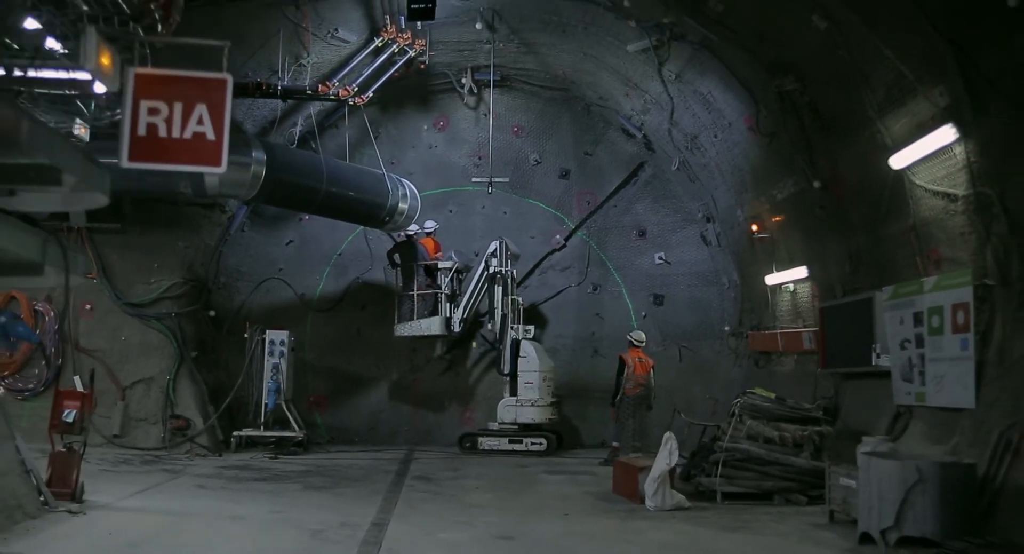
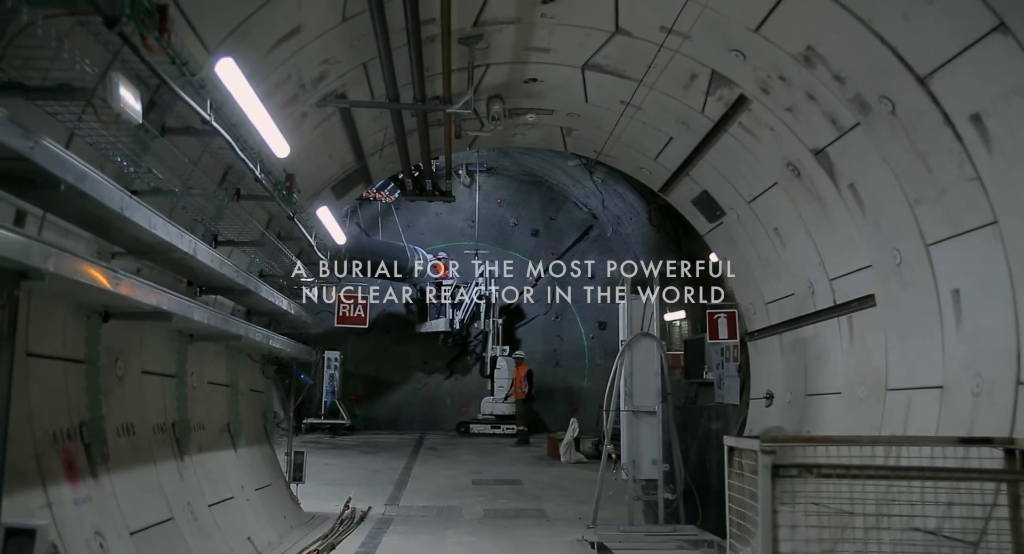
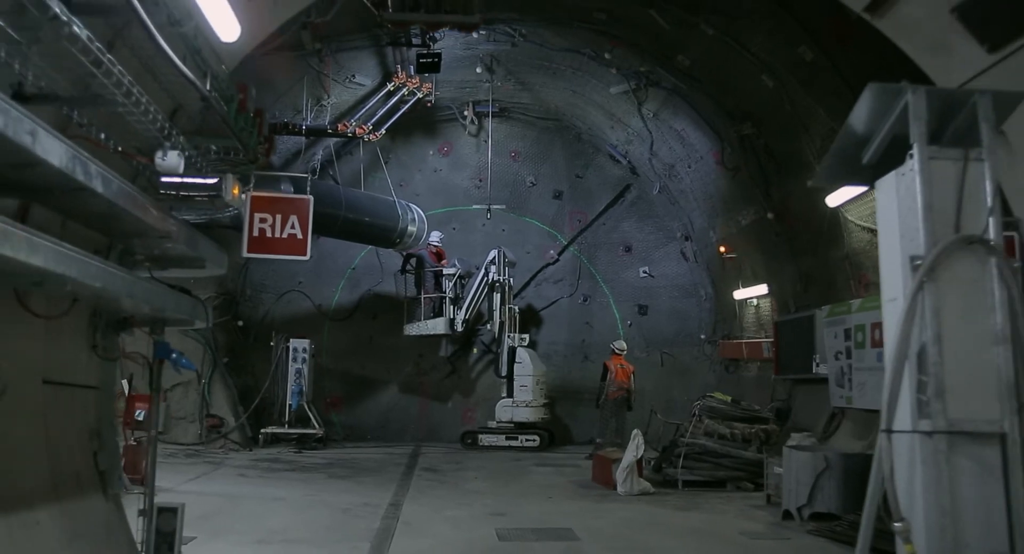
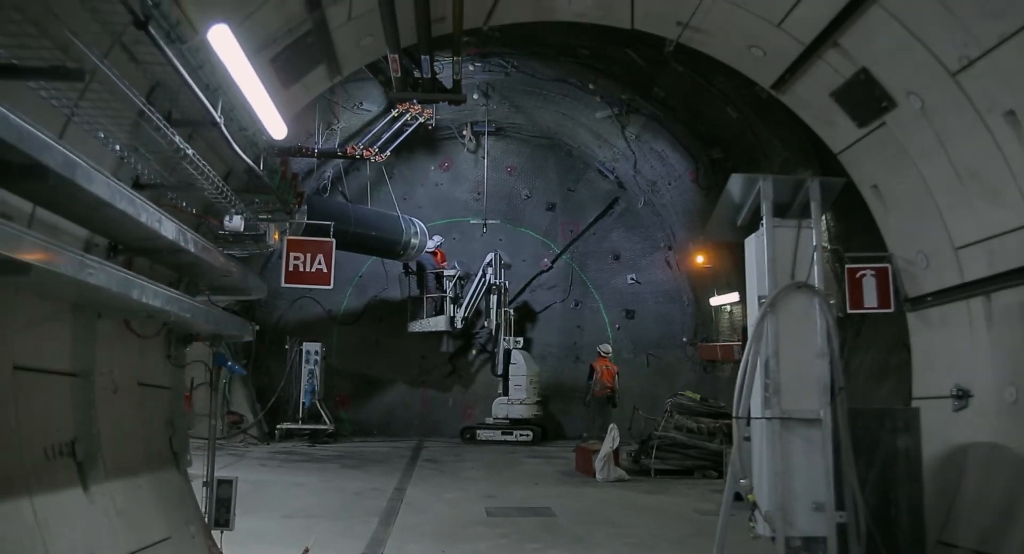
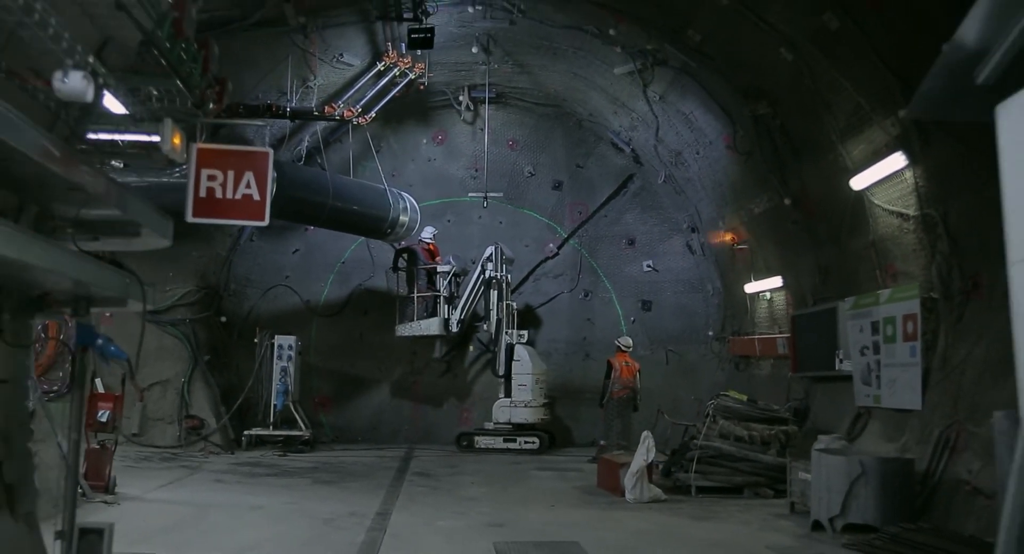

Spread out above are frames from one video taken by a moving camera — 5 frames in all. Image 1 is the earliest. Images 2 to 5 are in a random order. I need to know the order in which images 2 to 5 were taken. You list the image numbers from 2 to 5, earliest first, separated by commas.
5, 3, 4, 2
